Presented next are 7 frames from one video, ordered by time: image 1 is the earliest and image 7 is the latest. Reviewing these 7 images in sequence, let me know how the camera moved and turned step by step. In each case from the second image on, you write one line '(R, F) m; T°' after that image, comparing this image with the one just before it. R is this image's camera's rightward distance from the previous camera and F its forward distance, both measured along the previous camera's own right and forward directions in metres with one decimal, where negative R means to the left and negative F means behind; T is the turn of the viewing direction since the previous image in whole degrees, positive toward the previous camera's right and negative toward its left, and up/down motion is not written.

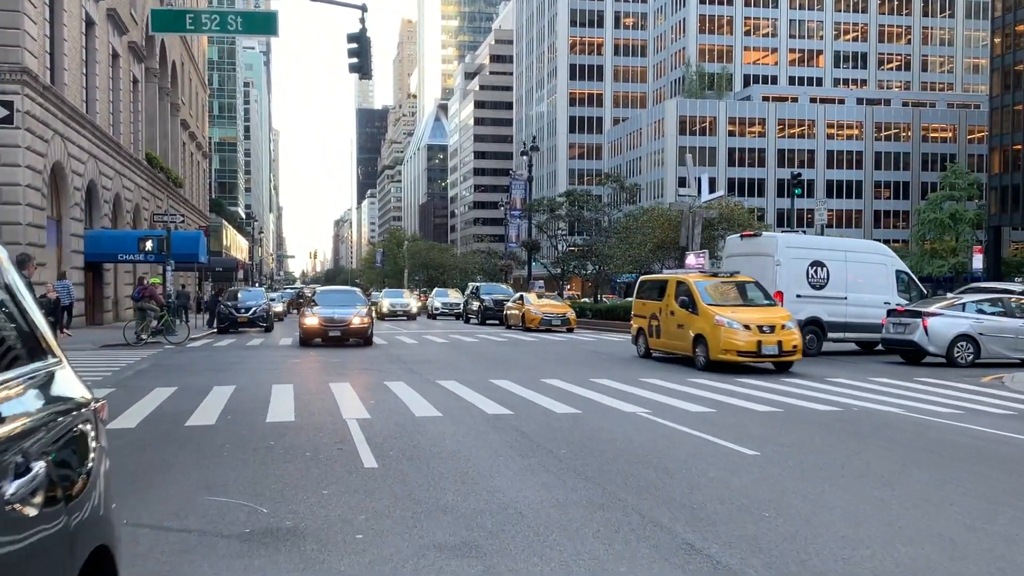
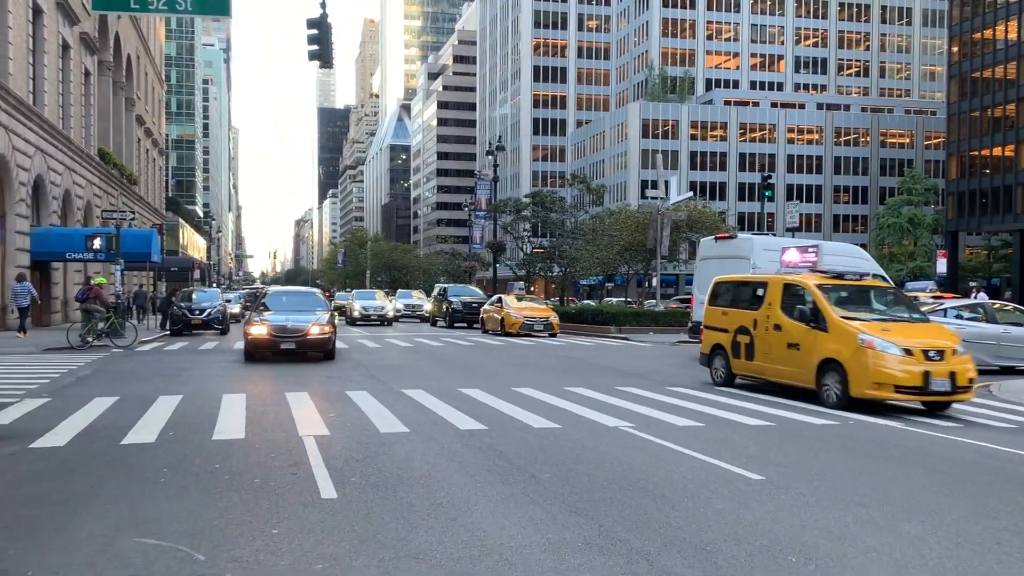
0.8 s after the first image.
(-0.1, +0.9) m; +2°
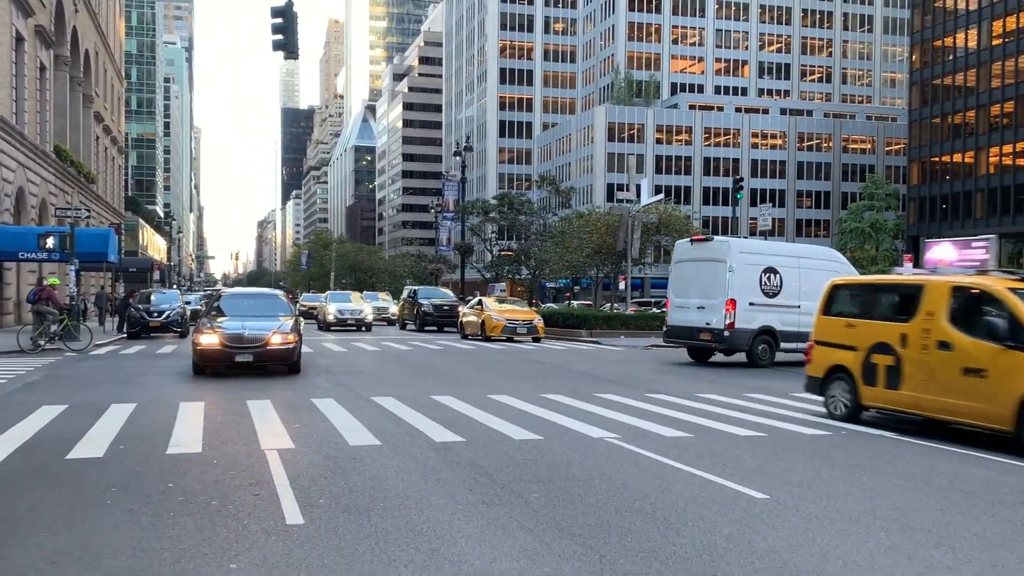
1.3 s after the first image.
(-0.1, +0.6) m; +2°
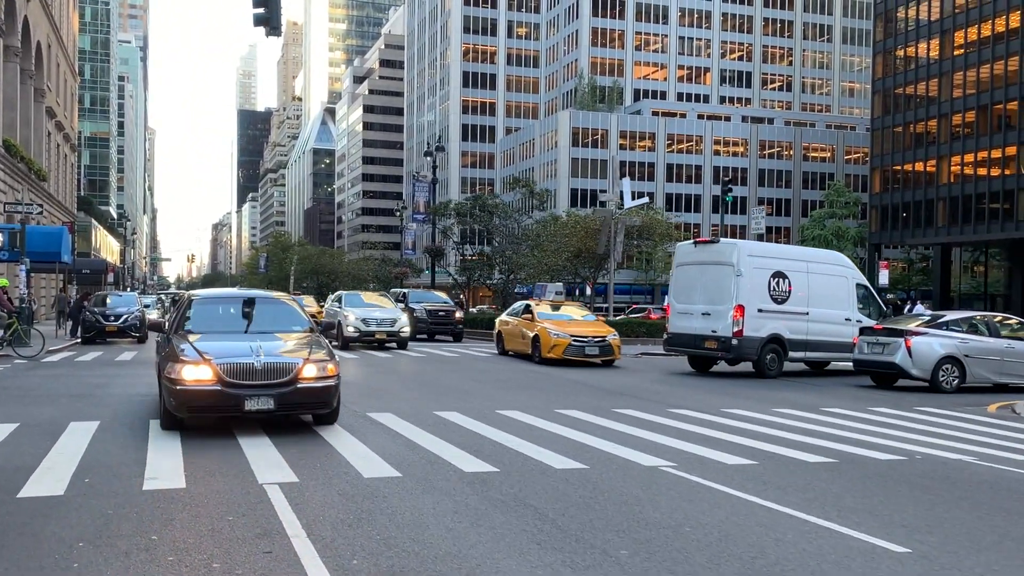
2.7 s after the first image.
(-0.7, +1.4) m; +3°
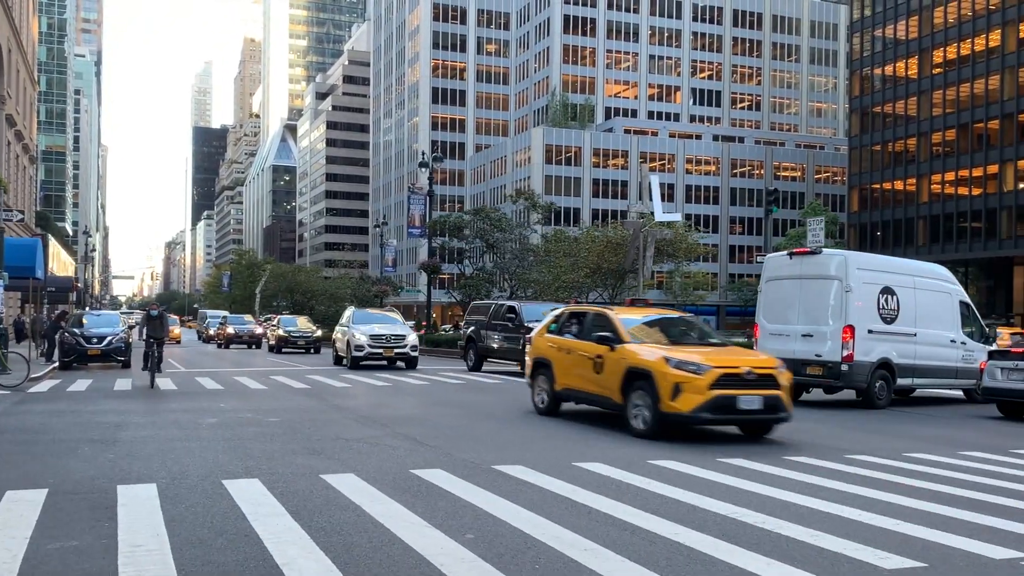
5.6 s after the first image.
(-2.0, +2.6) m; +2°
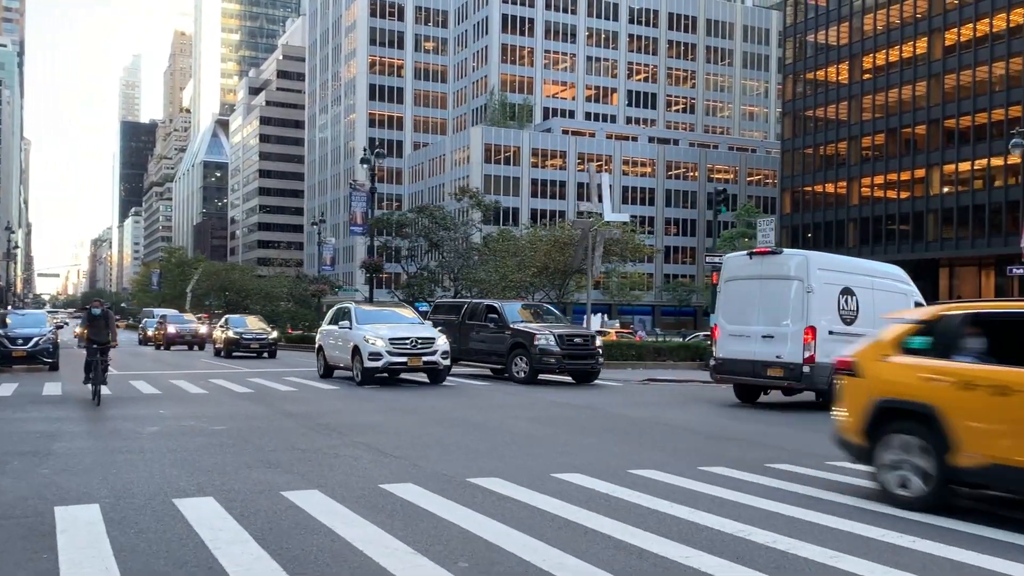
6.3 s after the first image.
(-0.3, +0.6) m; +4°
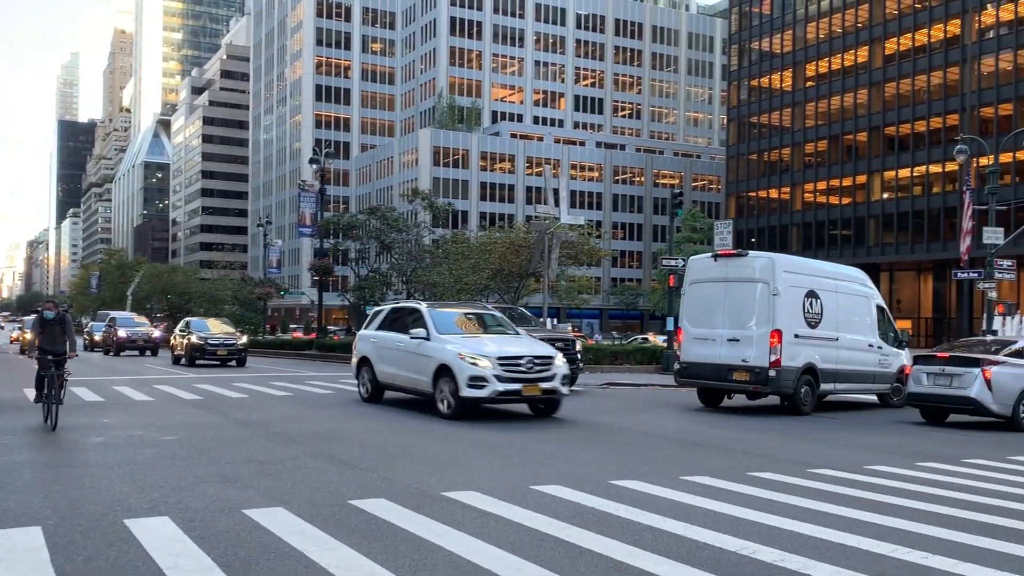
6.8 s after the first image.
(-0.2, +0.5) m; +3°
